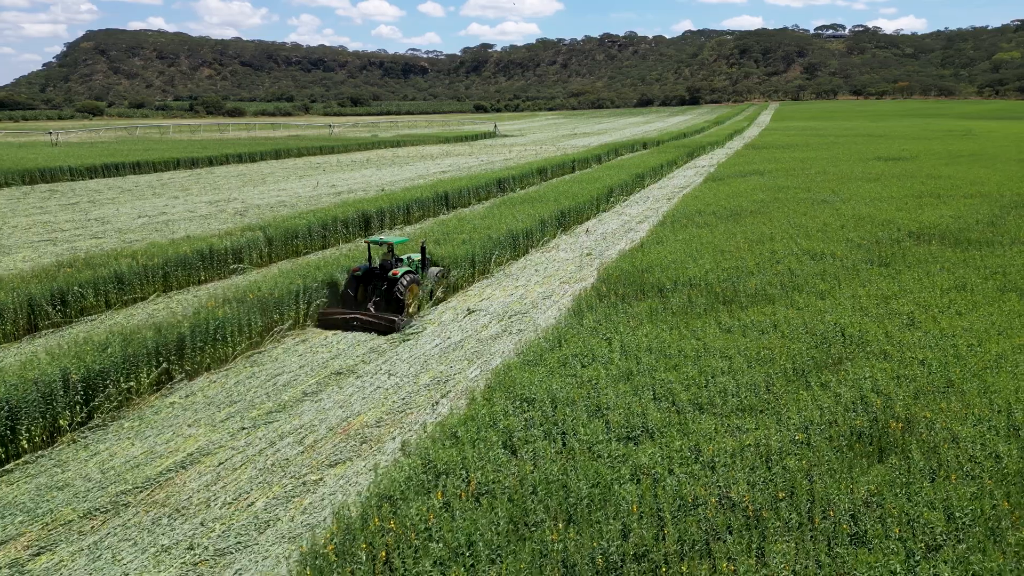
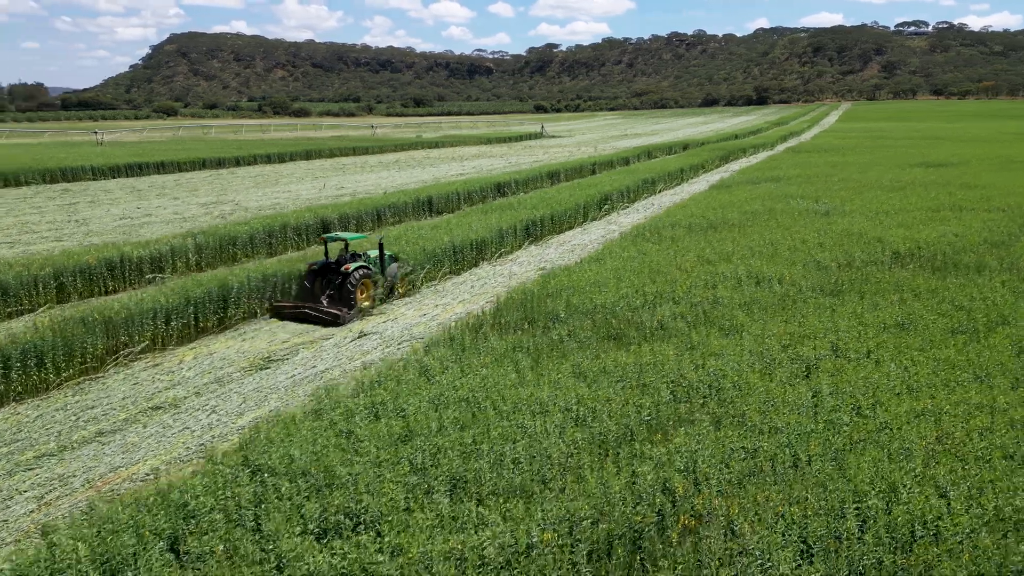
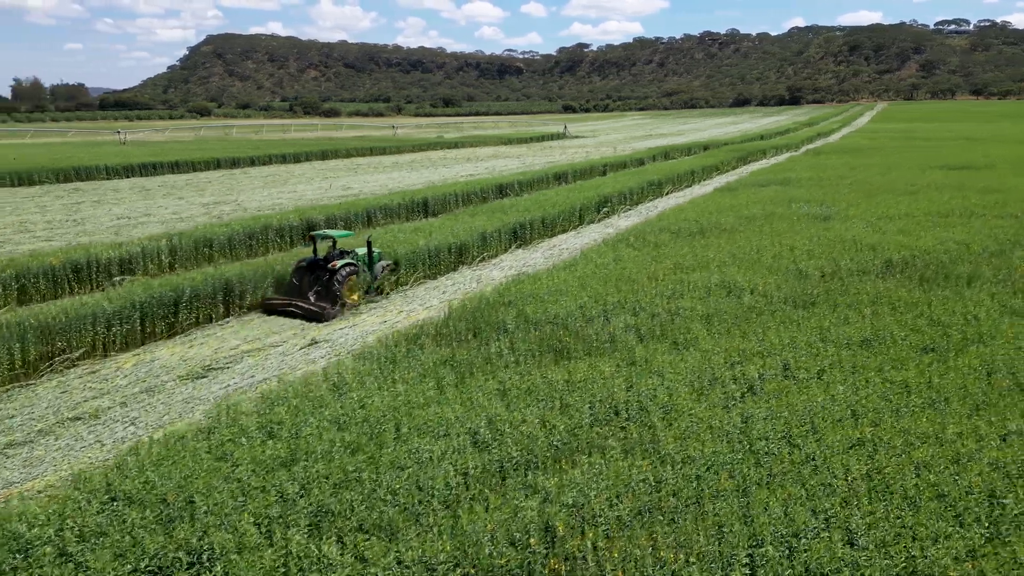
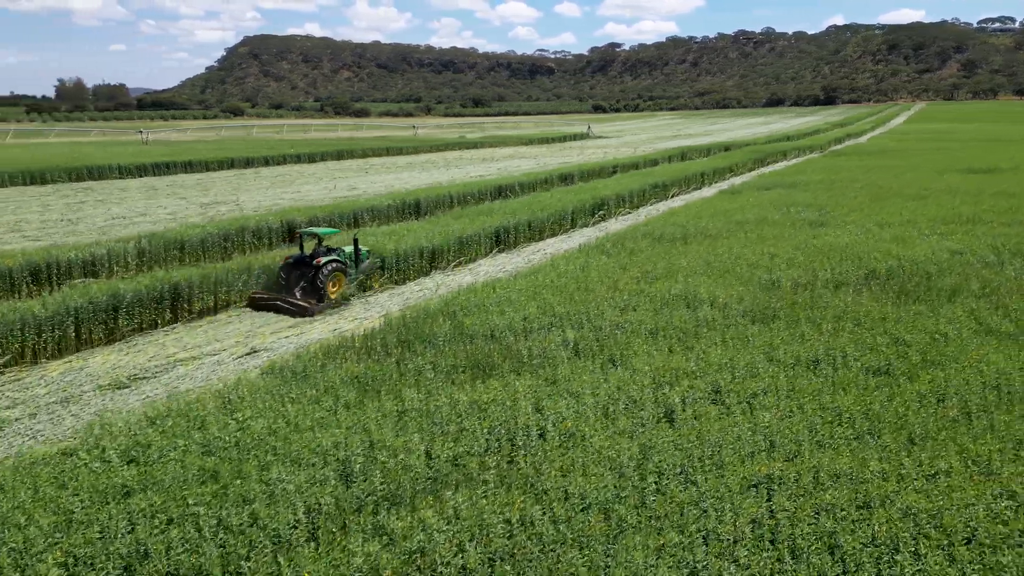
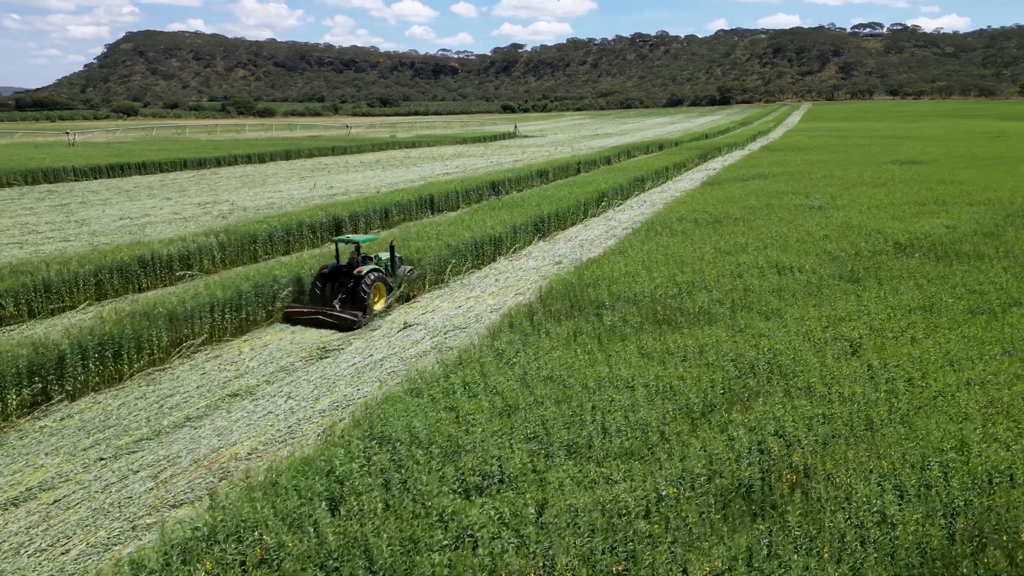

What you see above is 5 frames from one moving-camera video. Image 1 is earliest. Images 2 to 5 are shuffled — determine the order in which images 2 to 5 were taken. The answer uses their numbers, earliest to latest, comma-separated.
5, 2, 3, 4
